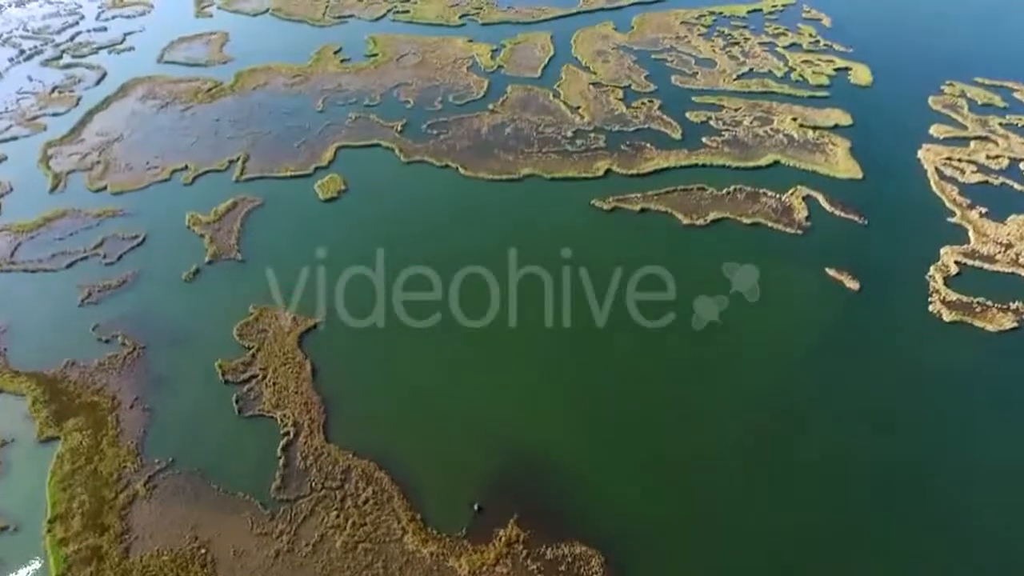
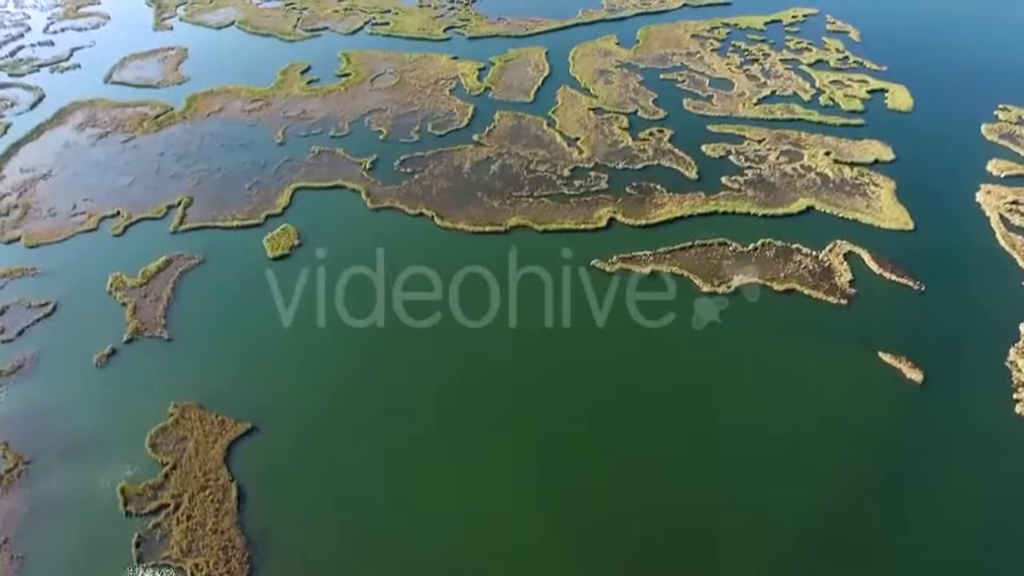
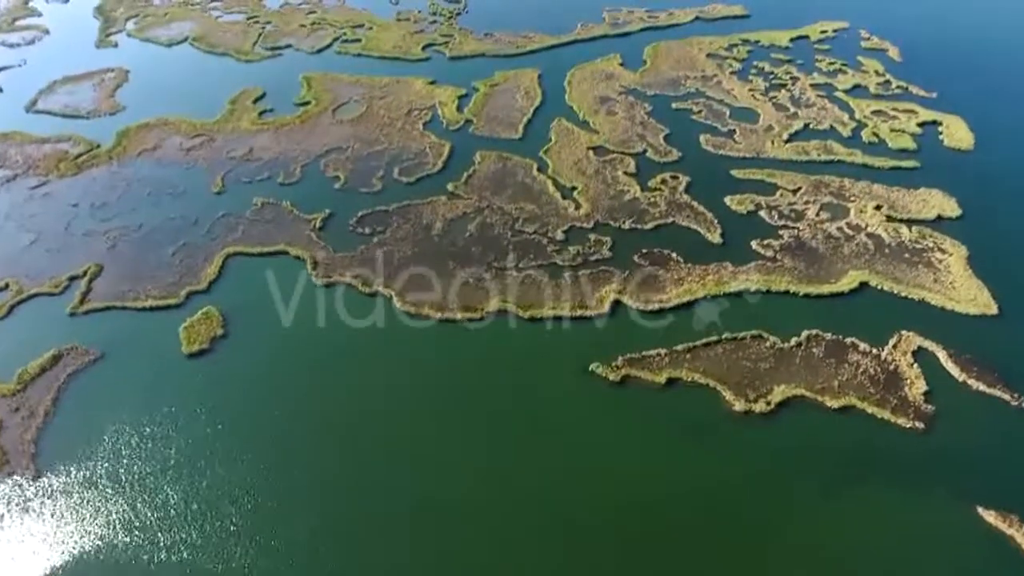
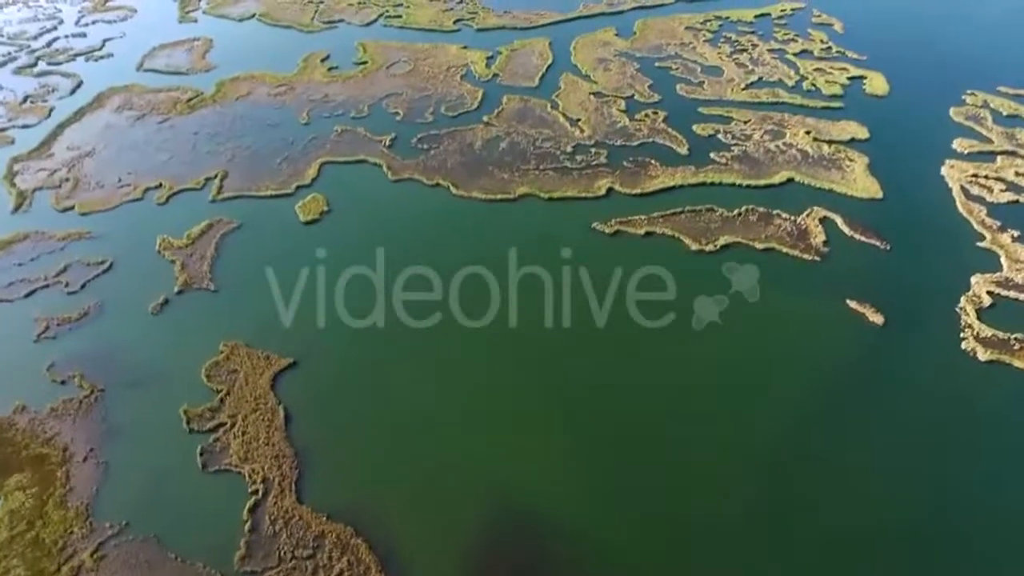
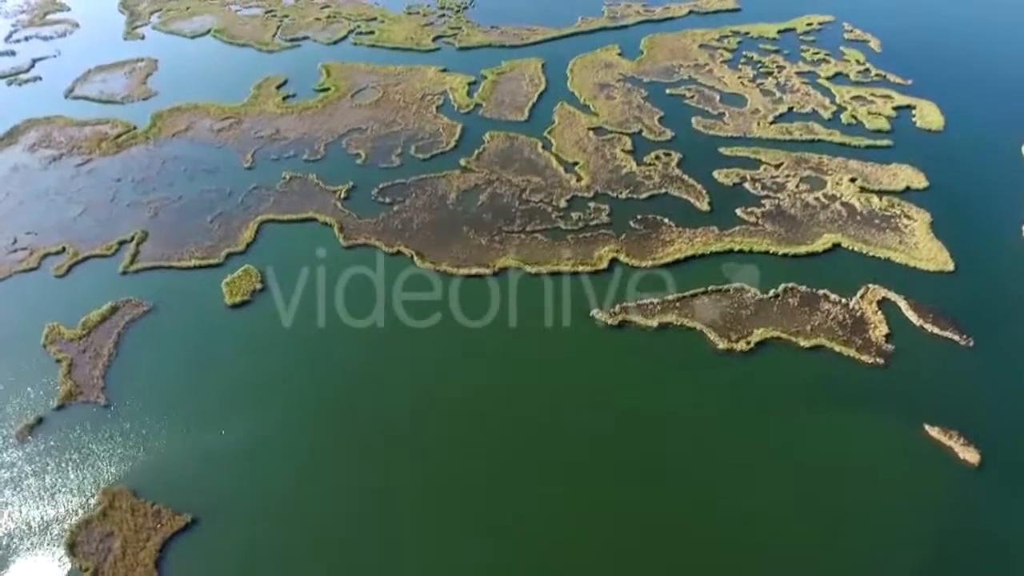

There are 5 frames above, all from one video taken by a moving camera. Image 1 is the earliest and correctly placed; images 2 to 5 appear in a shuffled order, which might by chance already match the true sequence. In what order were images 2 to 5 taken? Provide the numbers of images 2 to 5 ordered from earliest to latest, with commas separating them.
4, 2, 5, 3
